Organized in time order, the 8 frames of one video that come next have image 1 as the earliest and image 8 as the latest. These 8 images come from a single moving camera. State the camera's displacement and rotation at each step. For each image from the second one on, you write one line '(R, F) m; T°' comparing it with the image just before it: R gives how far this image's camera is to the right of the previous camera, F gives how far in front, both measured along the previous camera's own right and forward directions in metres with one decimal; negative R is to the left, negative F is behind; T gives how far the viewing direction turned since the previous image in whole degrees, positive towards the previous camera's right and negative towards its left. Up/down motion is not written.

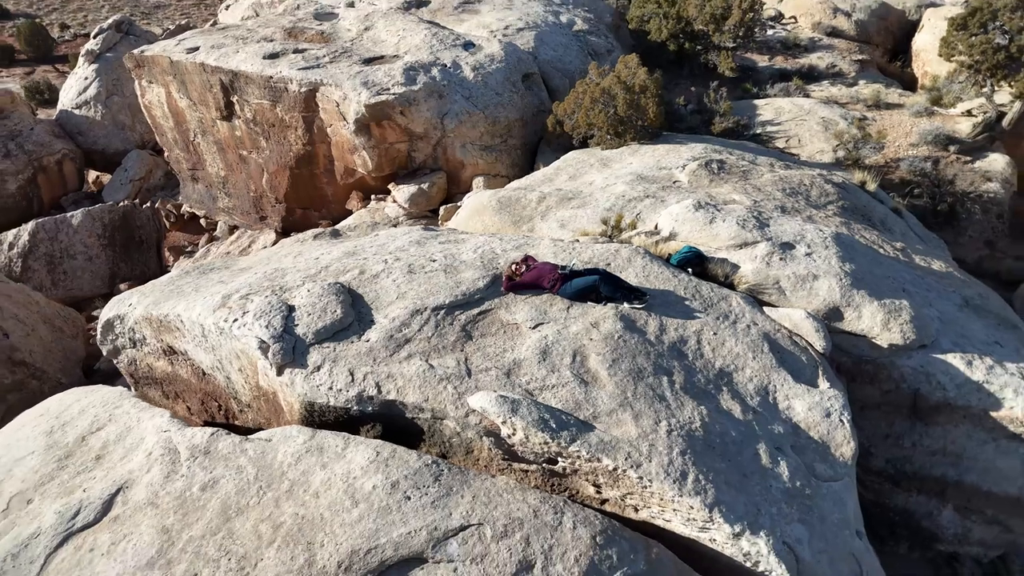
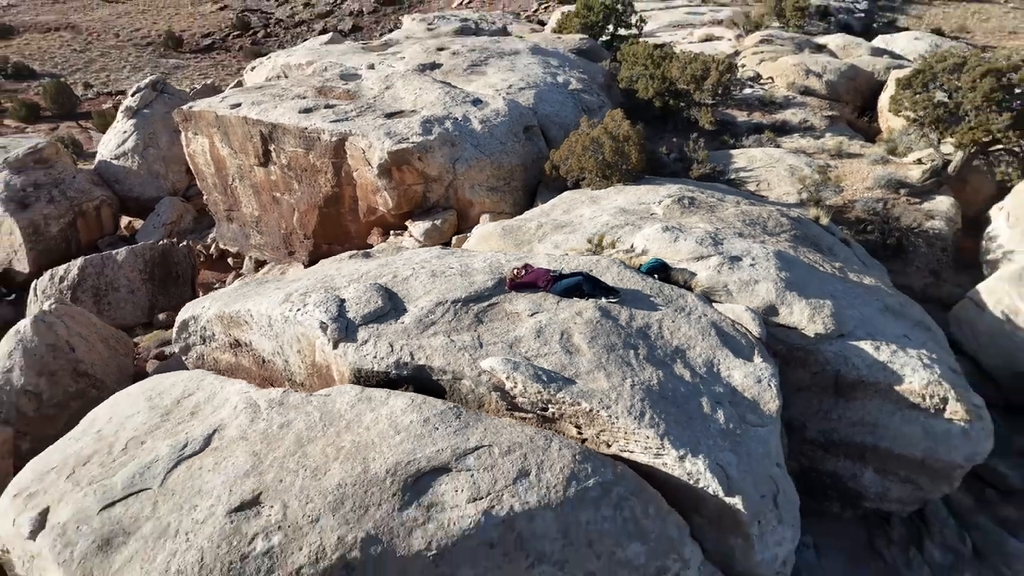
(0.0, -0.6) m; 0°
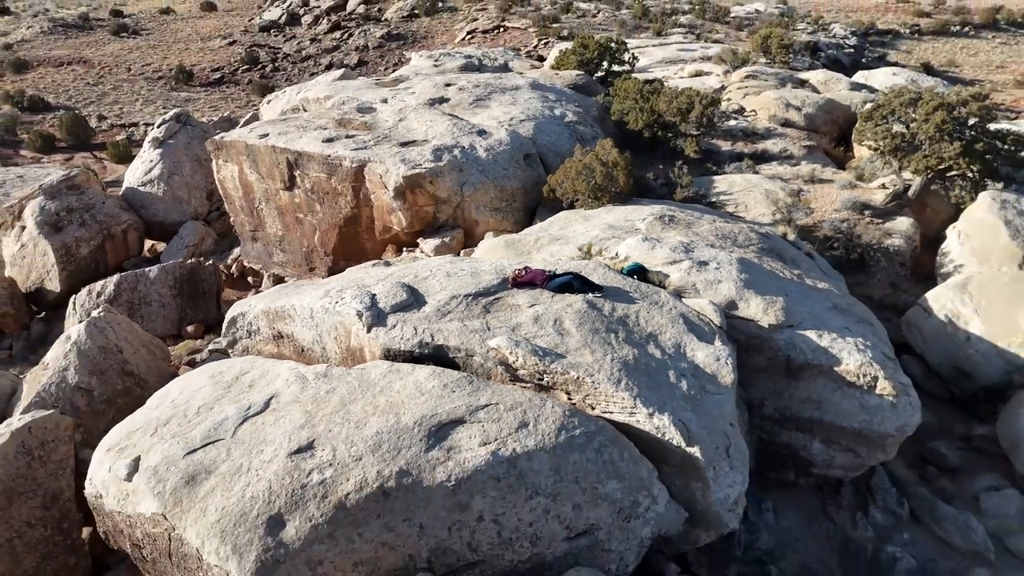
(0.0, -0.6) m; 0°
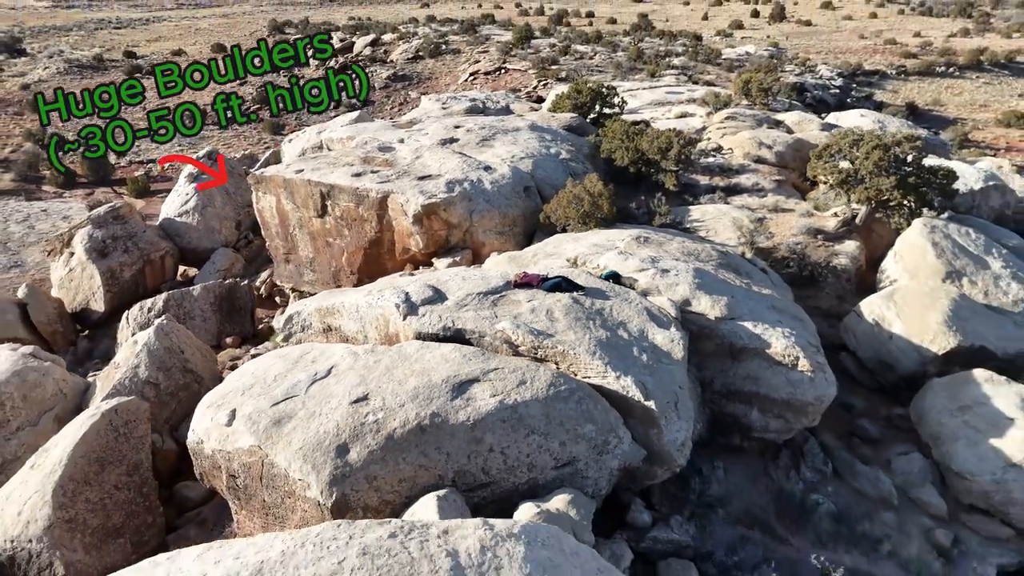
(0.0, -1.0) m; 0°
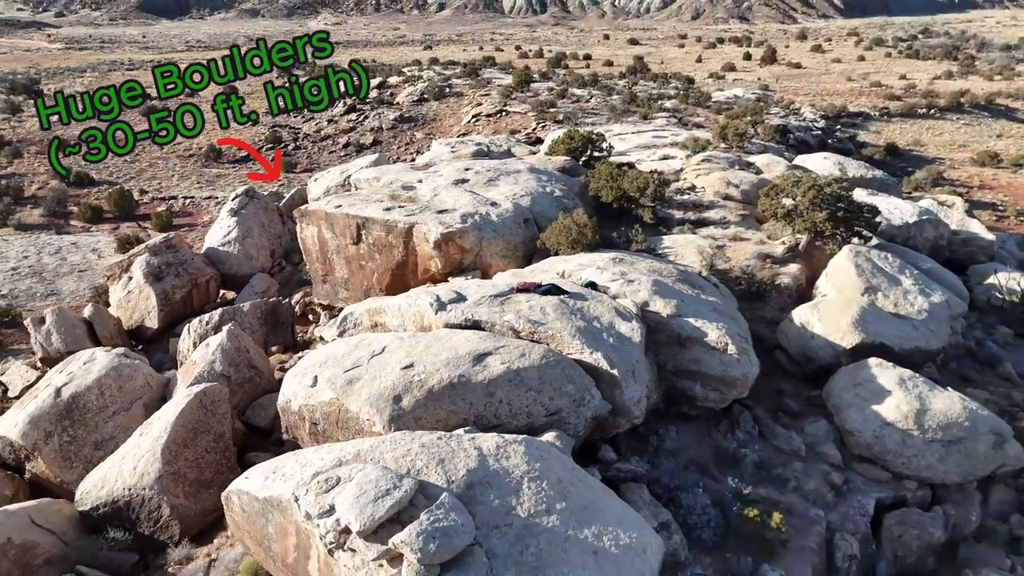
(0.0, -1.6) m; 0°
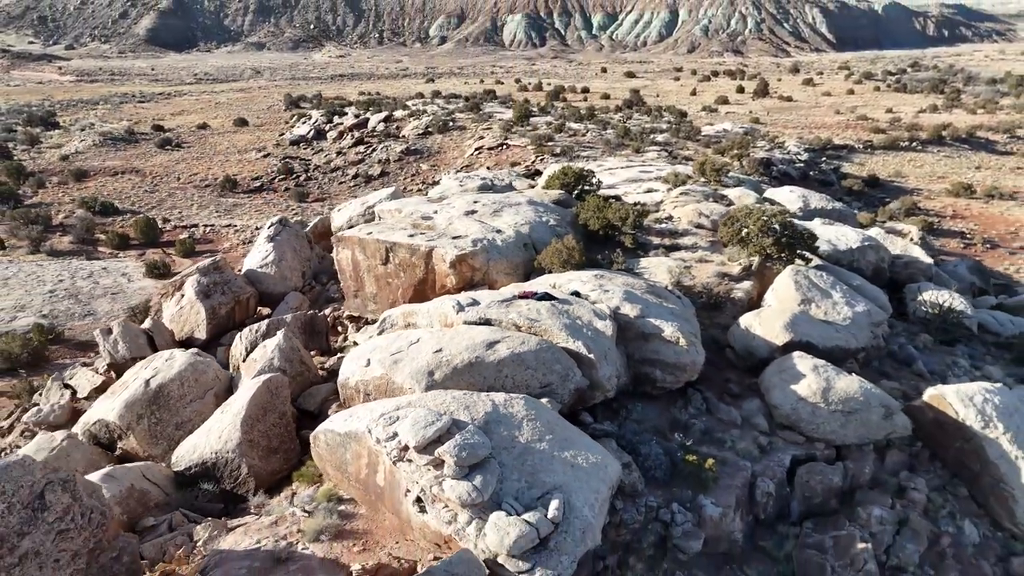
(0.0, -1.9) m; 0°
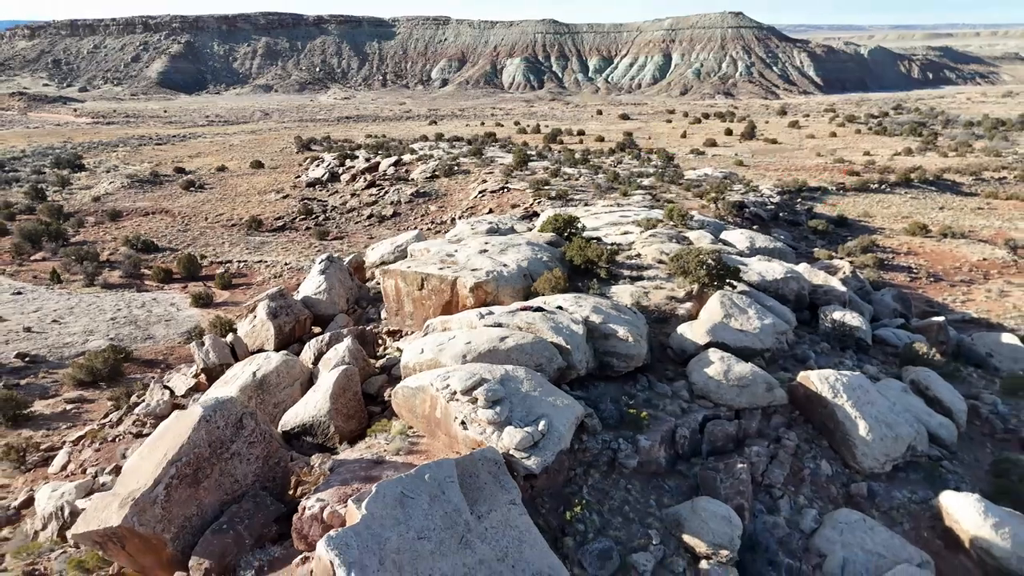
(-0.1, -3.8) m; 0°
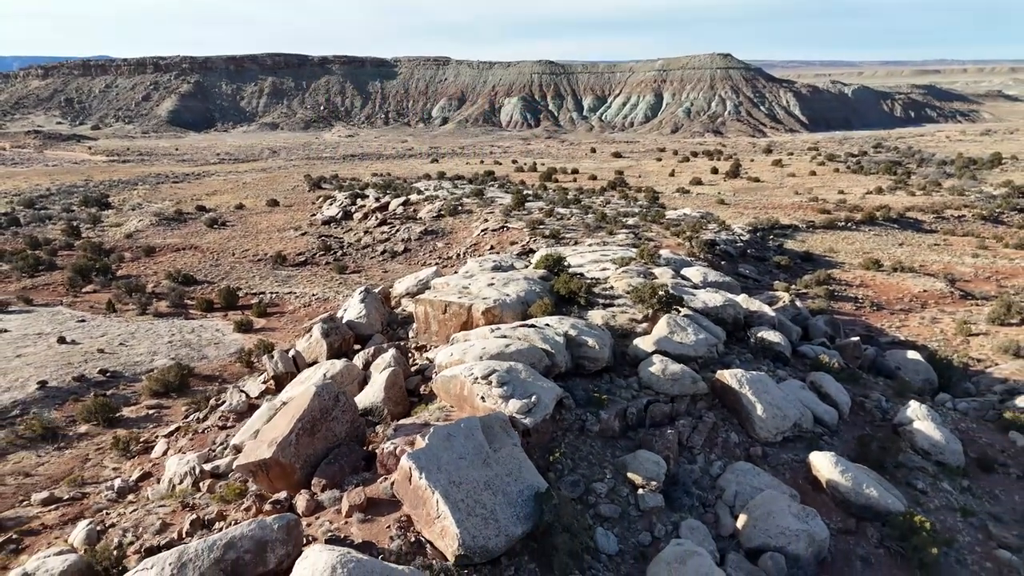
(-0.1, -5.0) m; 0°
